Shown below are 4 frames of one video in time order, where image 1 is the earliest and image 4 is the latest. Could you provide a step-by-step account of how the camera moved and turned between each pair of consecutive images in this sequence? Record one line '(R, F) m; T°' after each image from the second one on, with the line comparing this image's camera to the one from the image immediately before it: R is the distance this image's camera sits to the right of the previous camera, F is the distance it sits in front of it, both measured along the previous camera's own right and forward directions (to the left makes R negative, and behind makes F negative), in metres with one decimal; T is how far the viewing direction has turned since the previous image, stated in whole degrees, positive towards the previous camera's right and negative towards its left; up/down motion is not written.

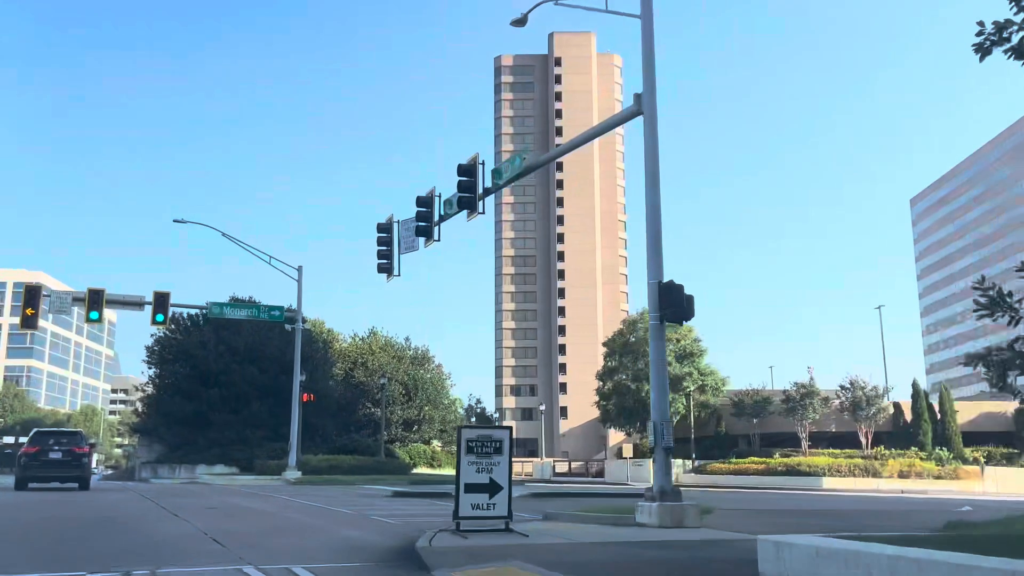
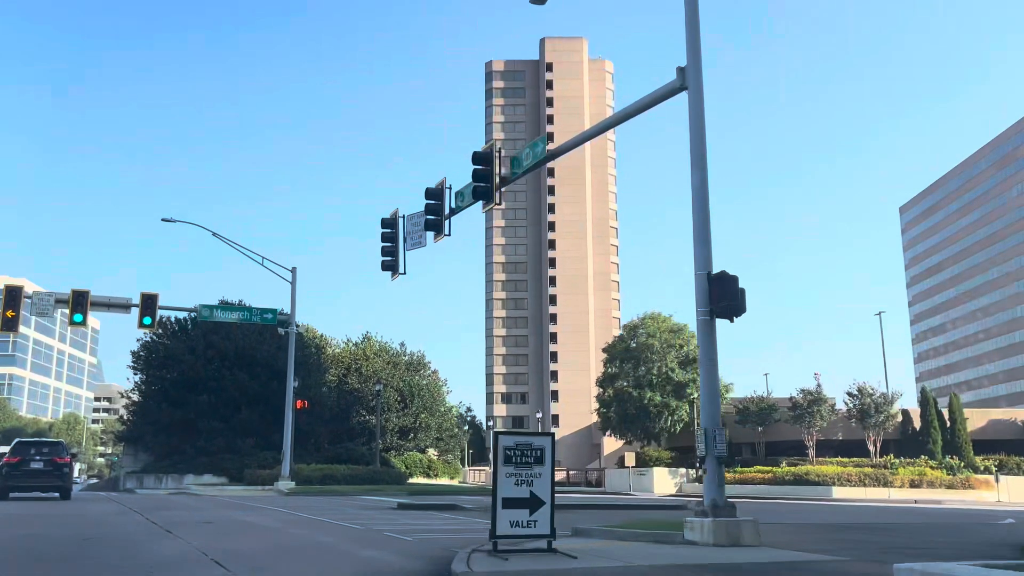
(-0.8, +1.5) m; +1°
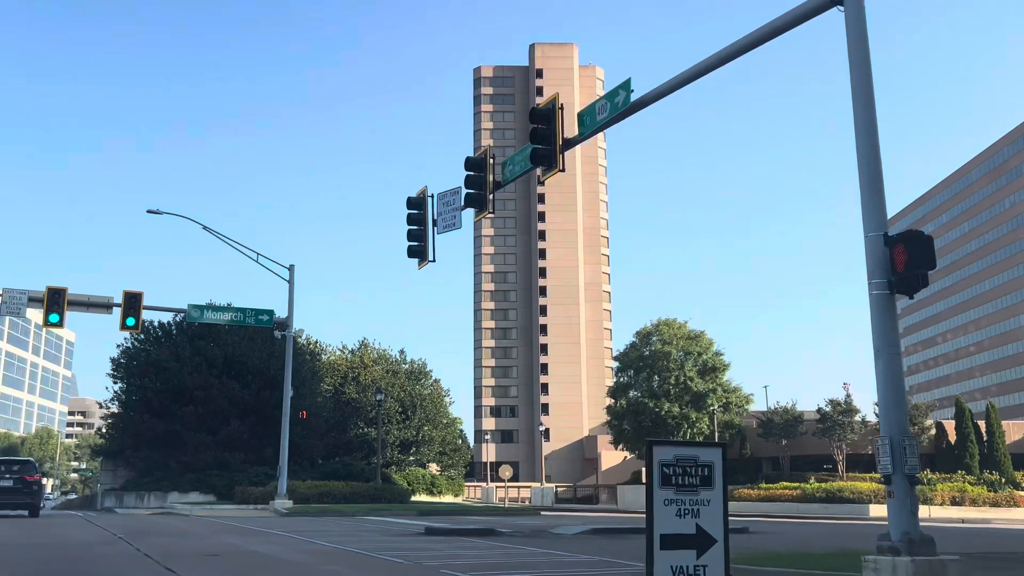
(-1.7, +3.3) m; +1°
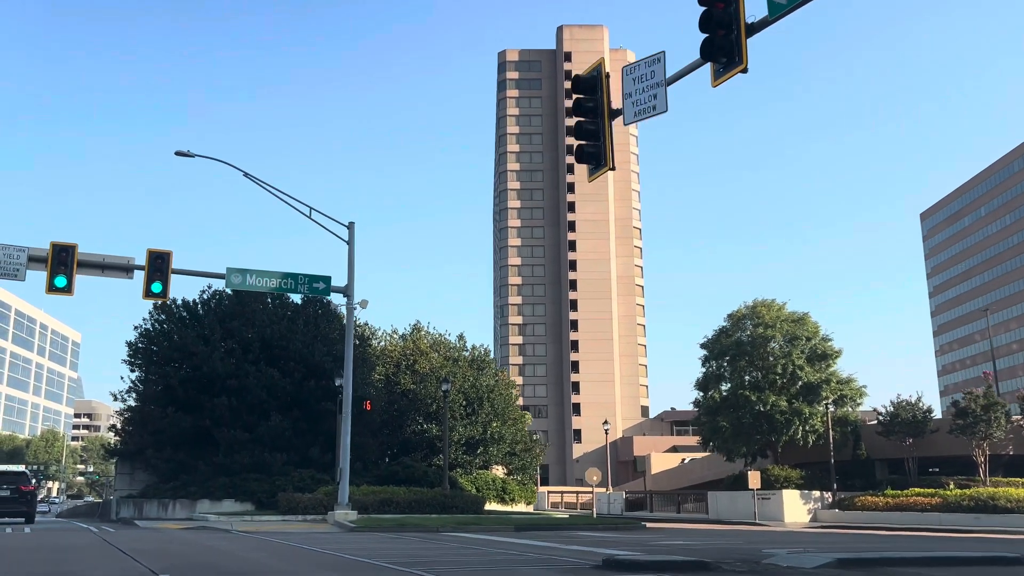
(-3.8, +6.9) m; 0°
